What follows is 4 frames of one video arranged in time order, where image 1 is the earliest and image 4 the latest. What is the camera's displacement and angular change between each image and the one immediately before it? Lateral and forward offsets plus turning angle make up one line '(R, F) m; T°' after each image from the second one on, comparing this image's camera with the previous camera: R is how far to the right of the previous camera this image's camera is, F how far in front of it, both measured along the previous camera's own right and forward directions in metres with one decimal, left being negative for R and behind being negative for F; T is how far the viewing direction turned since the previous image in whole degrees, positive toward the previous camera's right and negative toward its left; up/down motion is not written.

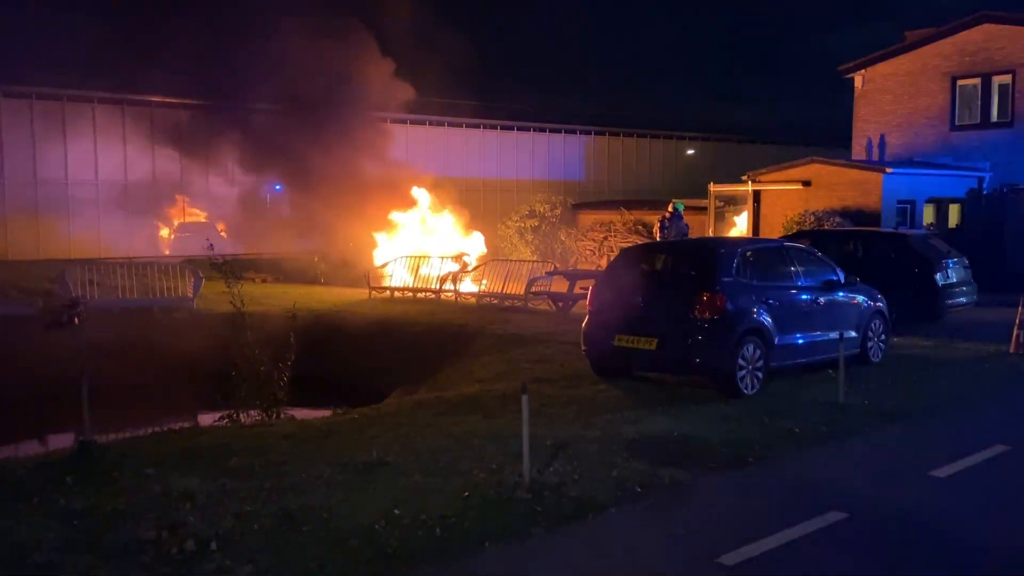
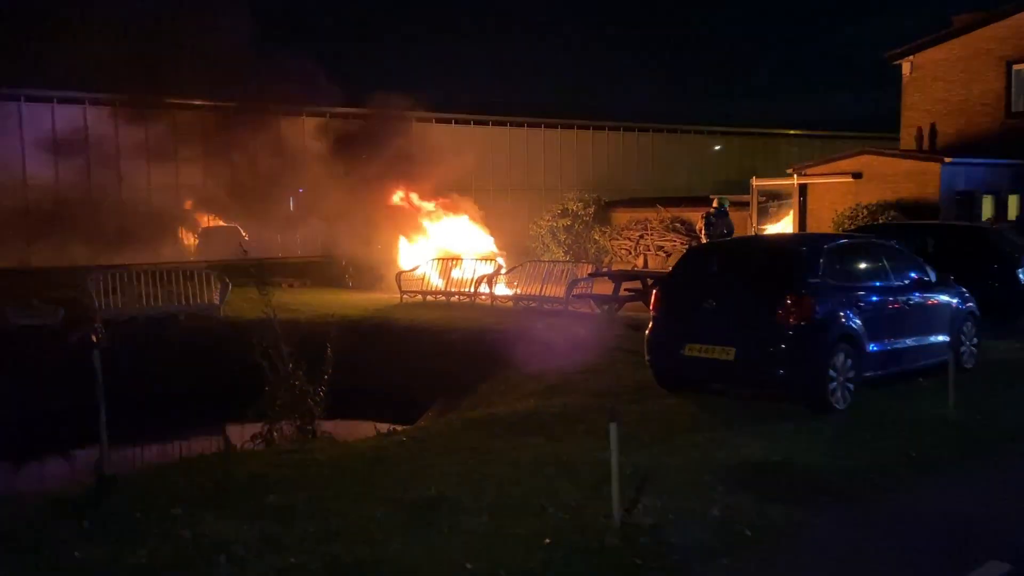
(-0.3, +0.8) m; -1°
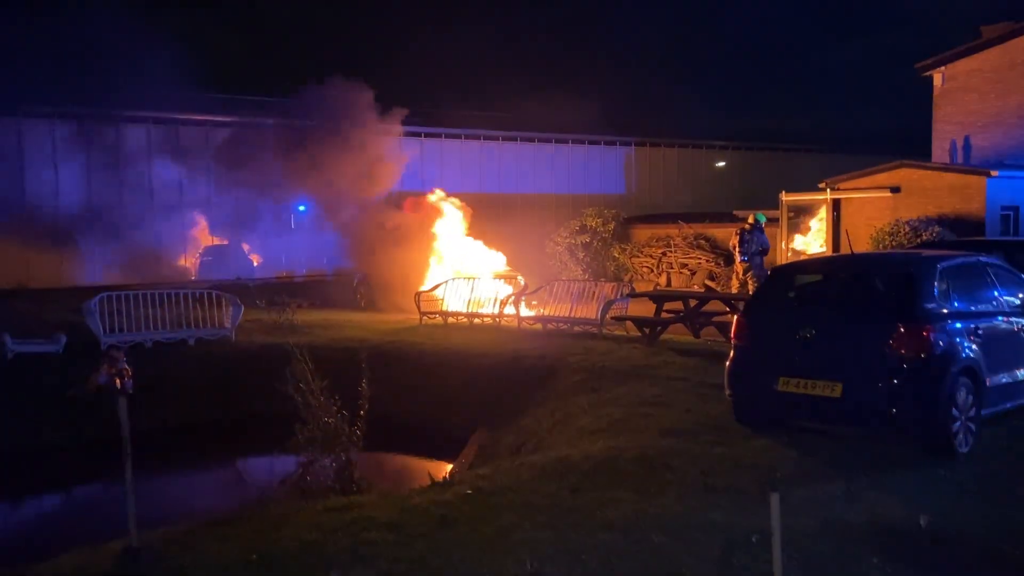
(-0.6, +0.9) m; 0°
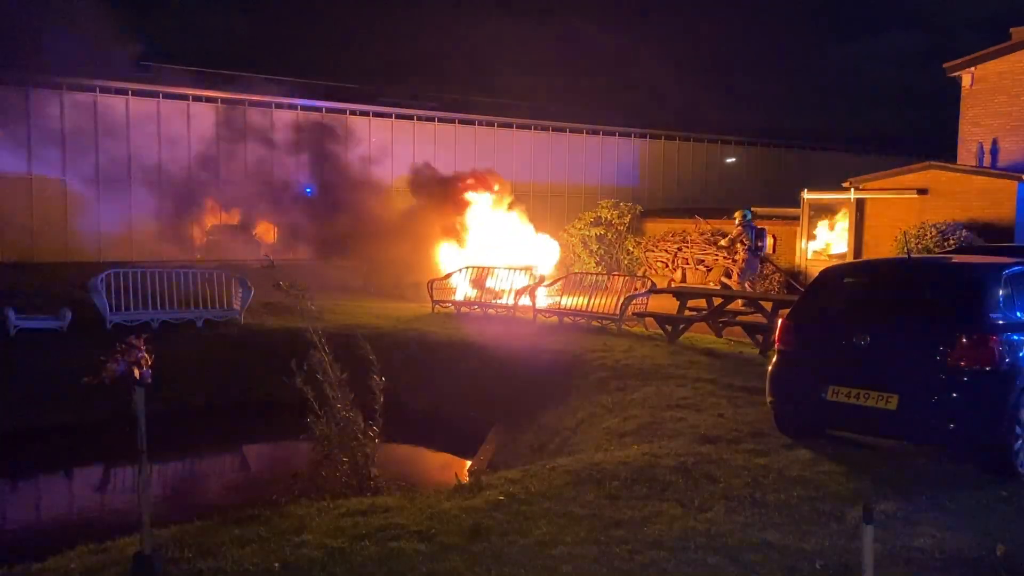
(-0.3, +0.4) m; 0°
